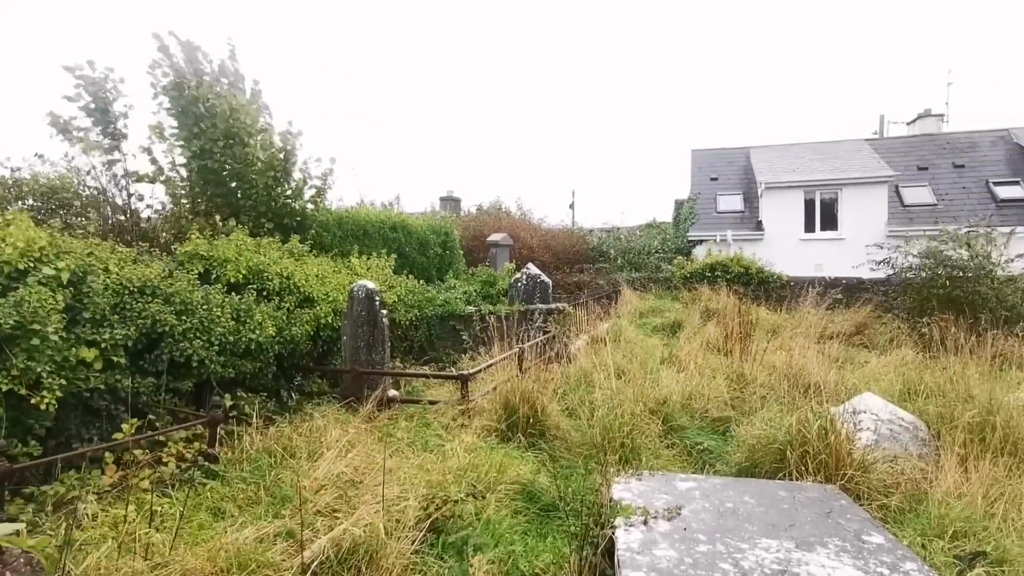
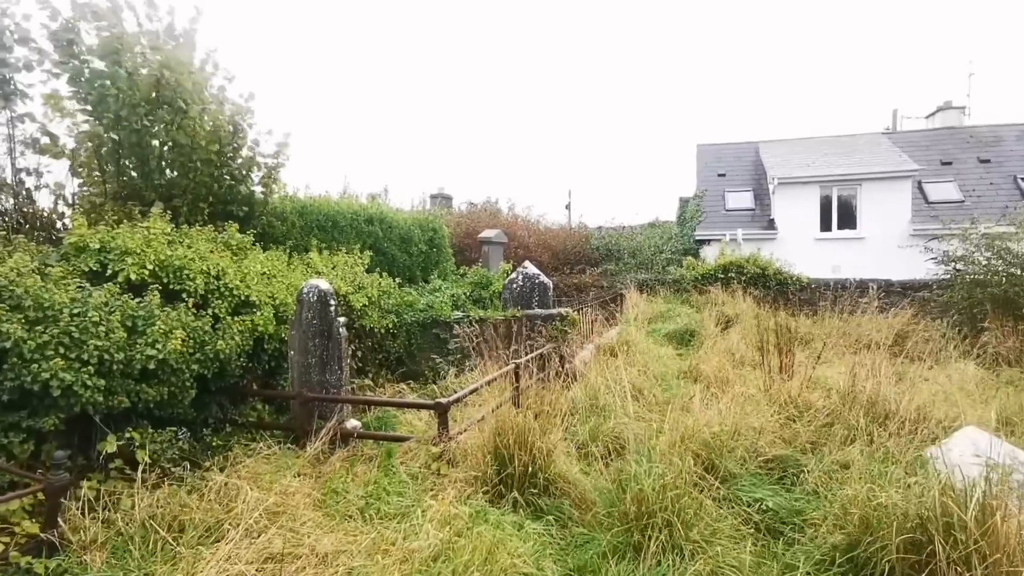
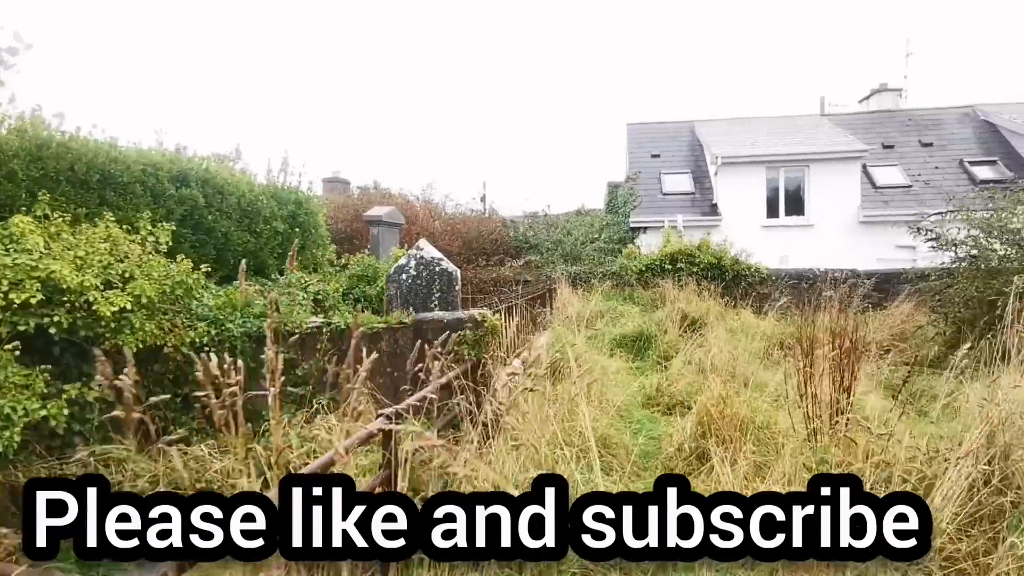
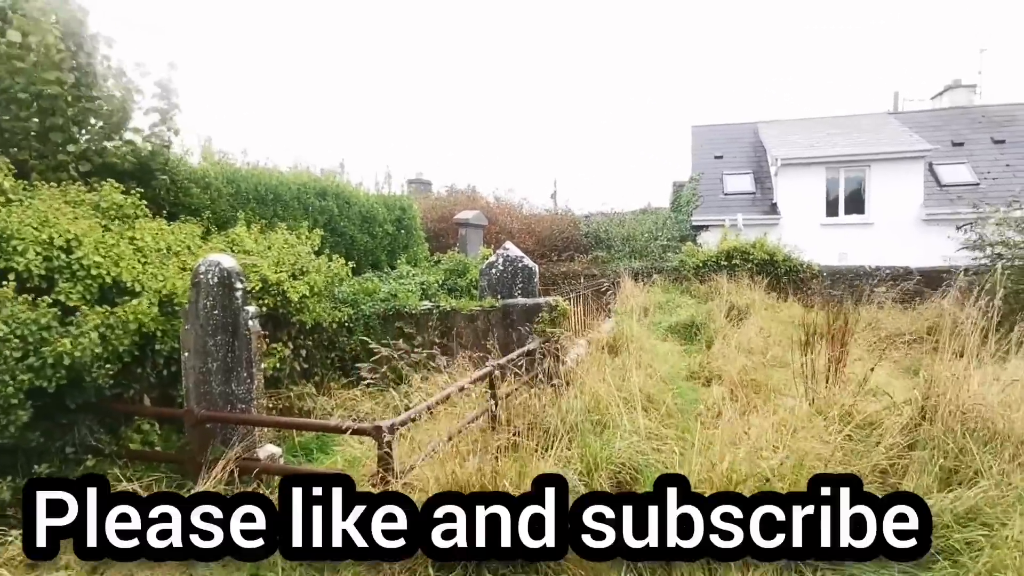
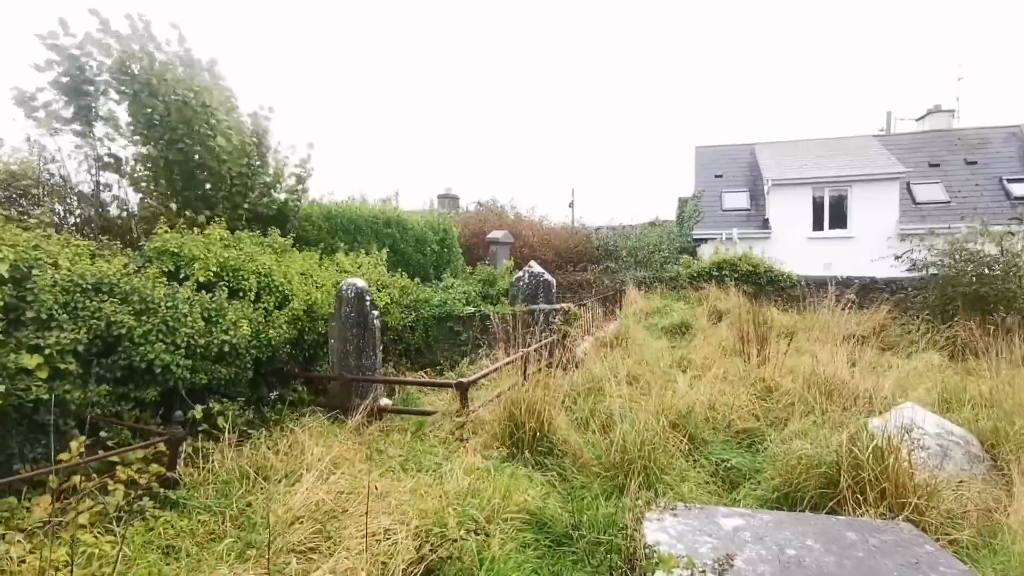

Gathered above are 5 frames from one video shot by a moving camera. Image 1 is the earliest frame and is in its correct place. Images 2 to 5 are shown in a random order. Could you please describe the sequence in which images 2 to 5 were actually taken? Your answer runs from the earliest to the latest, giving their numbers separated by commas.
5, 2, 4, 3
